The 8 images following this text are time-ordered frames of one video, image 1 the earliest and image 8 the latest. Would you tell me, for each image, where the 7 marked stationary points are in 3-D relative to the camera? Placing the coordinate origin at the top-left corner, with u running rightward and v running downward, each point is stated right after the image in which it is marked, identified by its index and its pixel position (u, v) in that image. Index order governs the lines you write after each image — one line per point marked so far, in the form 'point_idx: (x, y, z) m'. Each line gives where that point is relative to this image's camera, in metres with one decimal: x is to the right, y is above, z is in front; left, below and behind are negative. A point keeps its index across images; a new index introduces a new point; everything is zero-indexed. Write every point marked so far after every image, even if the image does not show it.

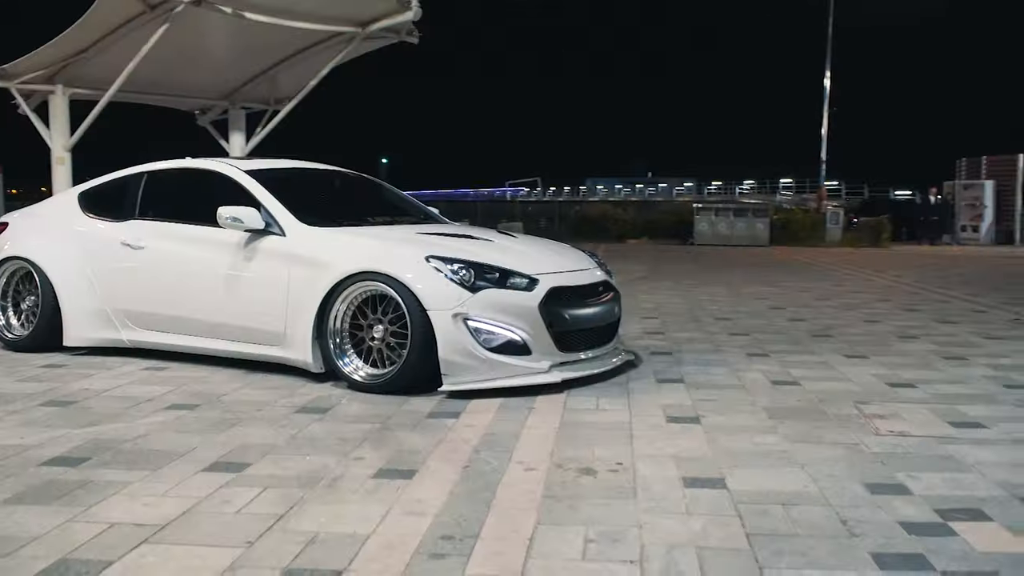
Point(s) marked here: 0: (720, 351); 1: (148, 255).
0: (+1.5, -0.5, +7.8) m
1: (-2.3, +0.2, +6.9) m
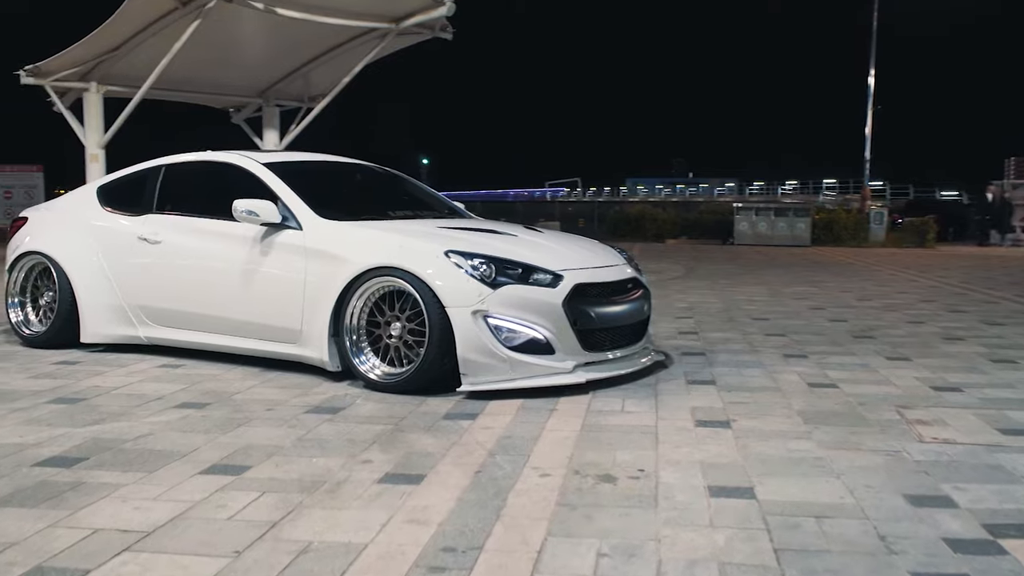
0: (+1.7, -0.4, +7.5) m
1: (-2.2, +0.2, +6.7) m
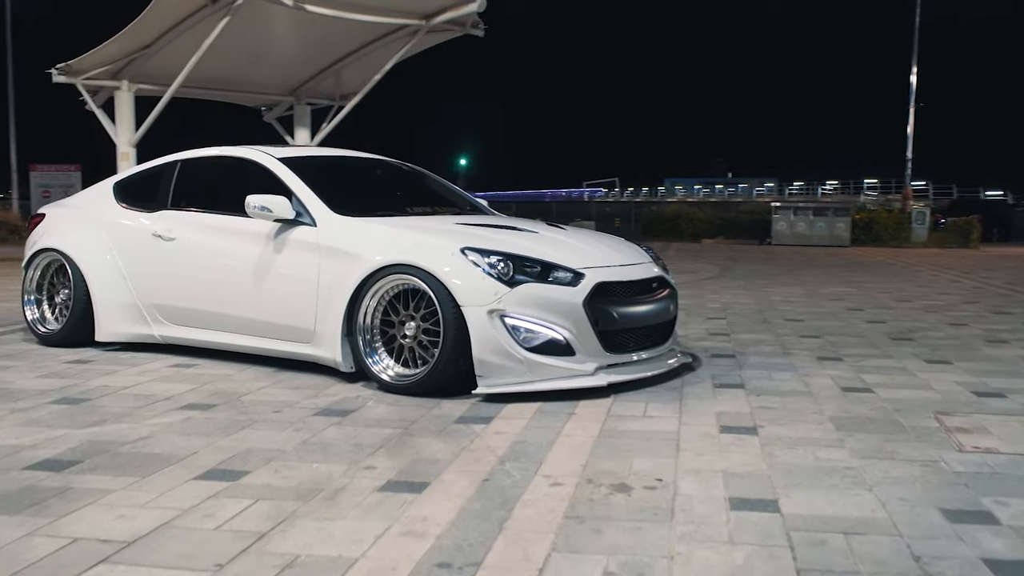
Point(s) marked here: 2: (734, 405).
0: (+1.8, -0.4, +7.2) m
1: (-2.1, +0.3, +6.6) m
2: (+1.1, -0.6, +5.3) m
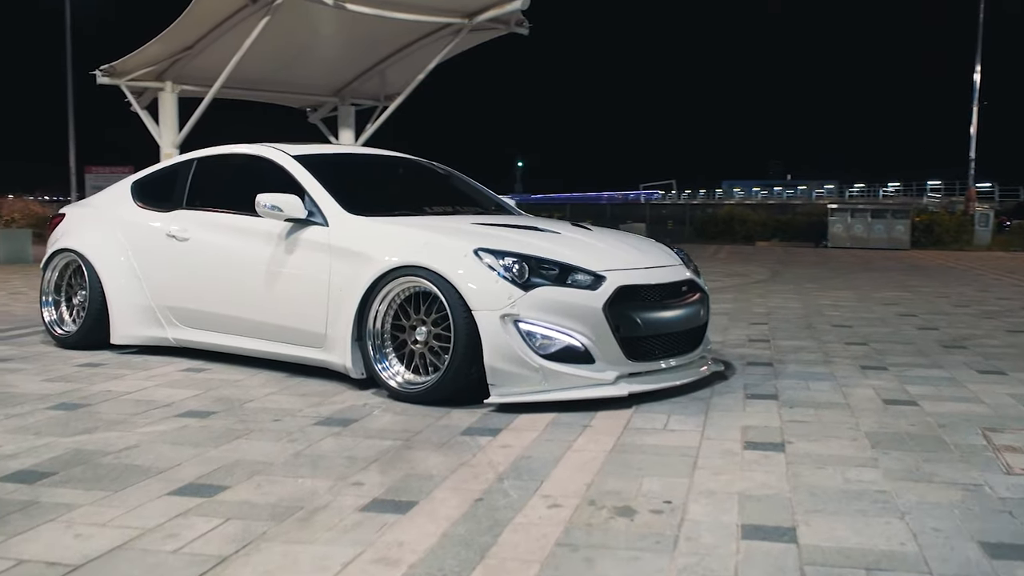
0: (+2.0, -0.5, +6.8) m
1: (-1.9, +0.2, +6.4) m
2: (+1.2, -0.6, +4.9) m
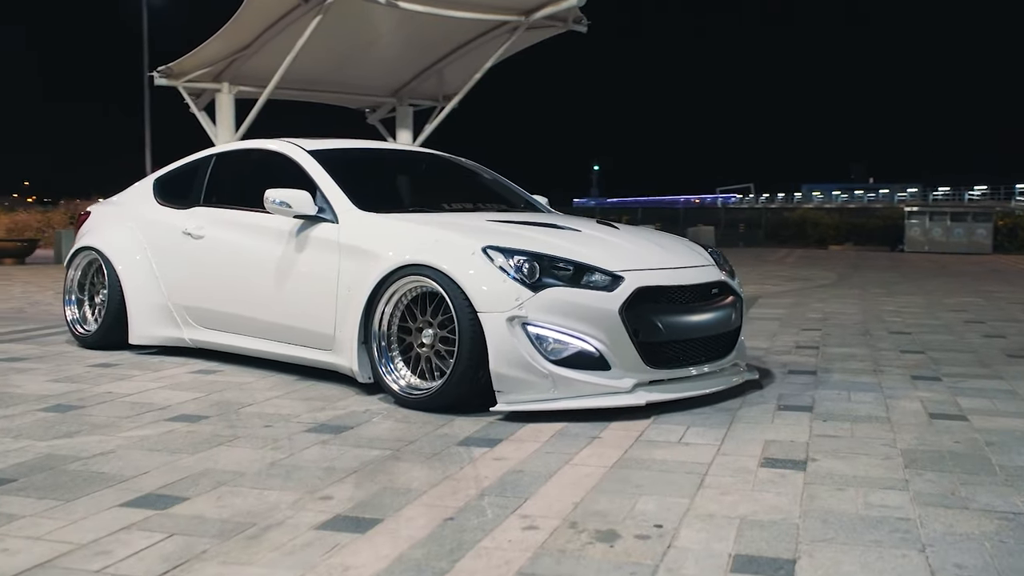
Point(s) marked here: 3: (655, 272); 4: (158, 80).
0: (+2.2, -0.5, +6.3) m
1: (-1.8, +0.3, +6.2) m
2: (+1.2, -0.6, +4.5) m
3: (+0.7, +0.1, +5.1) m
4: (-5.1, +3.0, +15.5) m
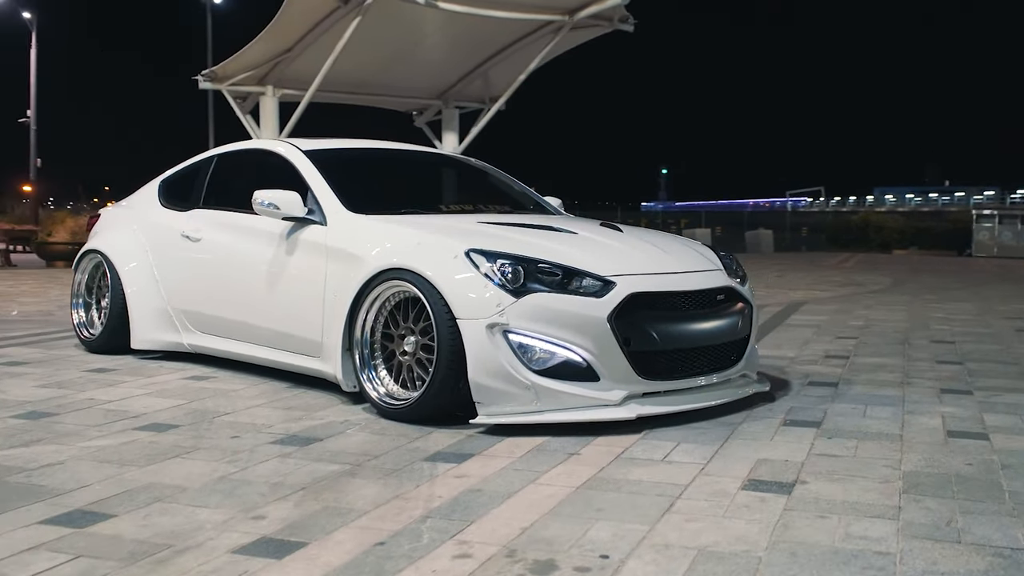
0: (+2.2, -0.5, +5.9) m
1: (-1.8, +0.2, +6.1) m
2: (+1.1, -0.6, +4.2) m
3: (+0.6, 0.0, +4.8) m
4: (-4.5, +3.0, +15.5) m
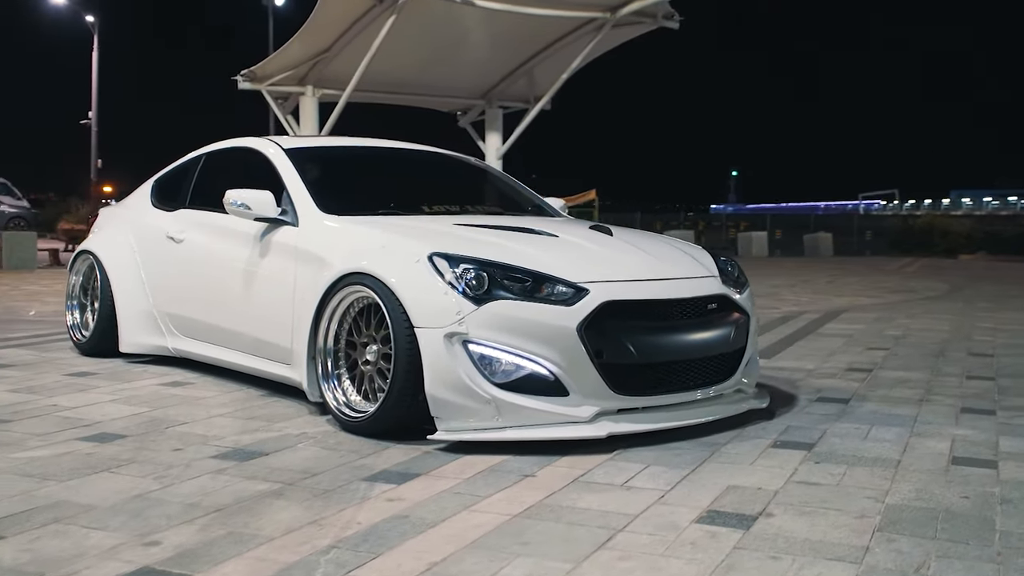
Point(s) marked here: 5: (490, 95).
0: (+2.1, -0.6, +5.4) m
1: (-1.8, +0.2, +5.9) m
2: (+0.9, -0.7, +3.8) m
3: (+0.5, 0.0, +4.4) m
4: (-3.9, +3.0, +15.5) m
5: (-0.4, +3.2, +17.6) m
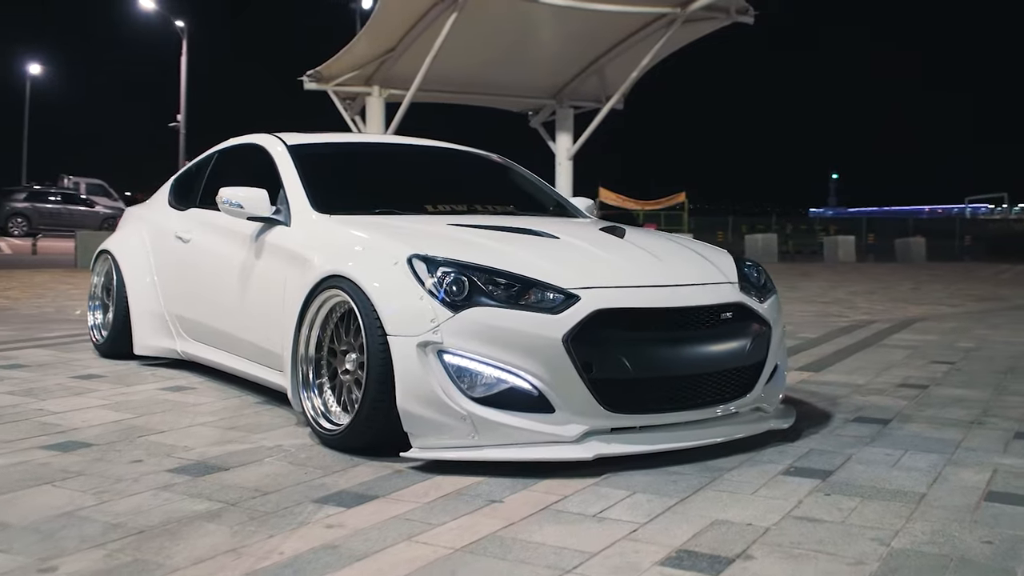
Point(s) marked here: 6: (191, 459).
0: (+2.1, -0.6, +4.9) m
1: (-1.7, +0.2, +5.7) m
2: (+0.8, -0.7, +3.4) m
3: (+0.4, 0.0, +4.0) m
4: (-2.9, +2.9, +15.4) m
5: (+0.8, +3.1, +17.2) m
6: (-1.2, -0.6, +3.9) m
